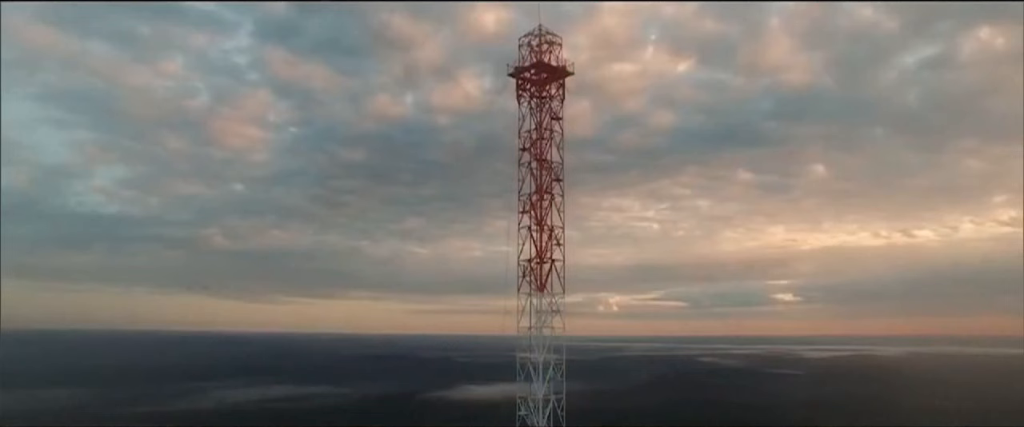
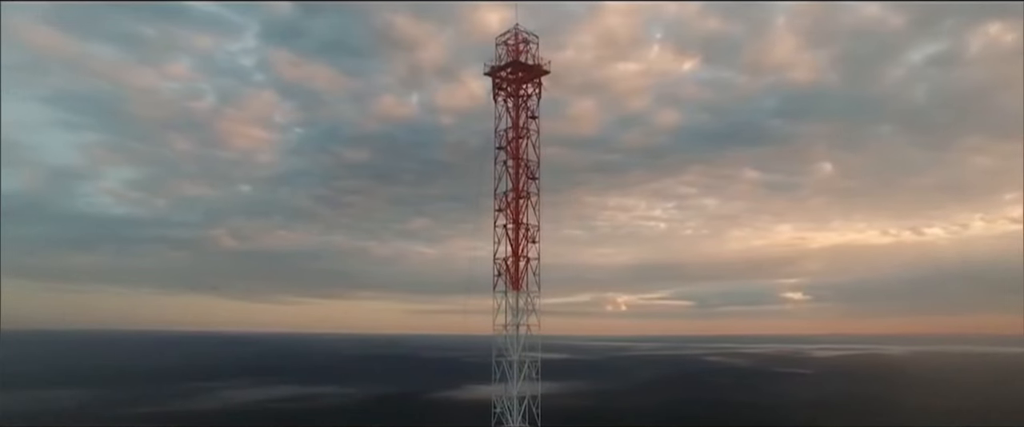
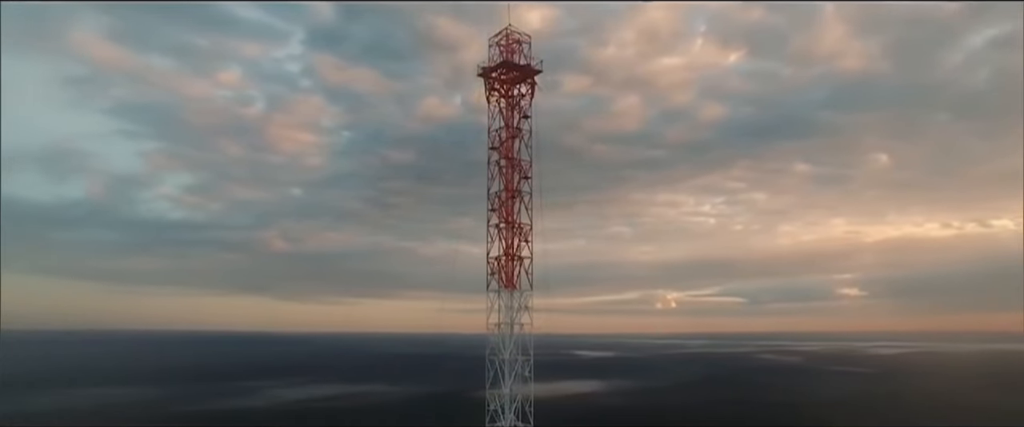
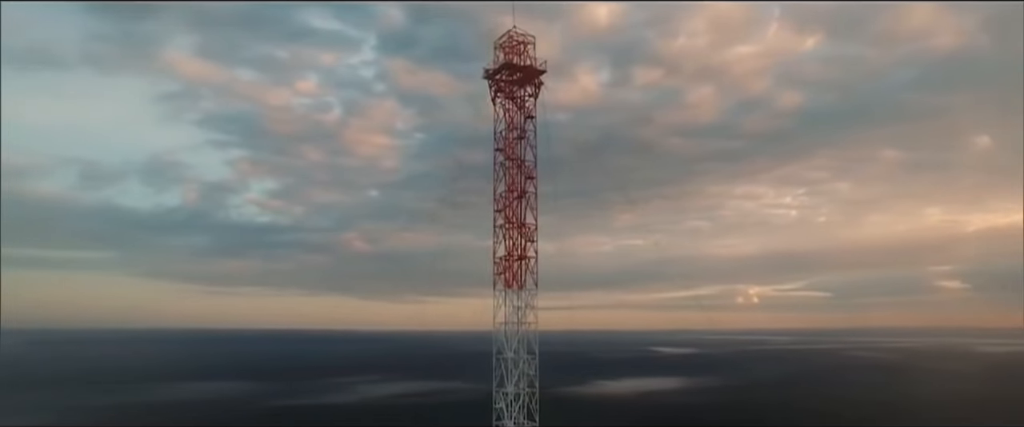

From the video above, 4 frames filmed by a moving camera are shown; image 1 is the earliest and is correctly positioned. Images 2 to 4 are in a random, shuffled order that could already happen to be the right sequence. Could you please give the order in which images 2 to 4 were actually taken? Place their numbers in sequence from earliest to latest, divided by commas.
2, 3, 4
